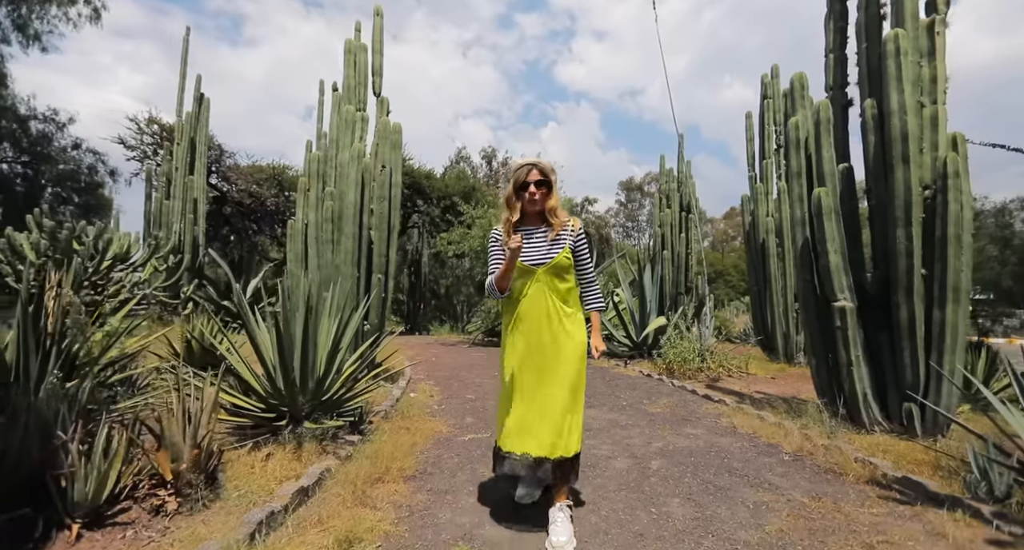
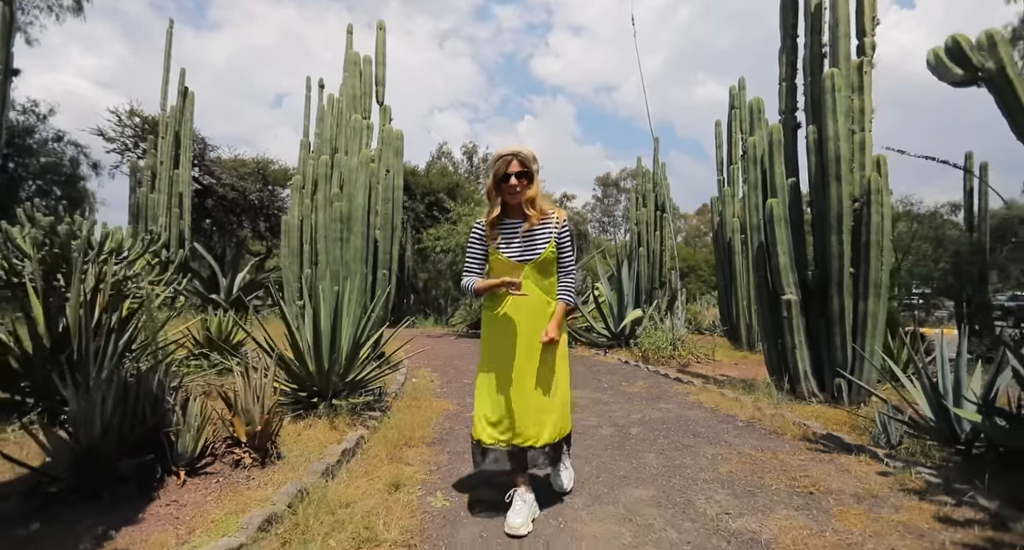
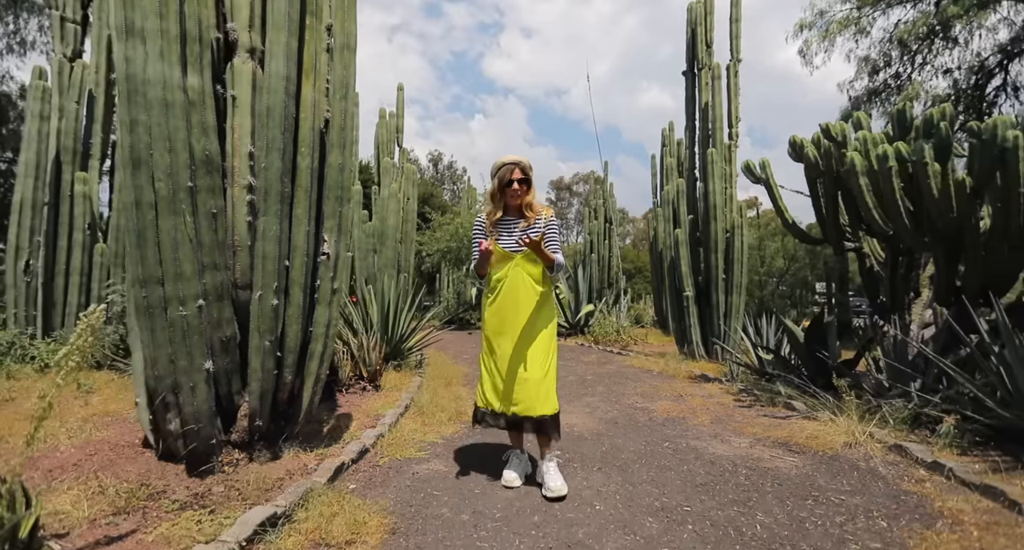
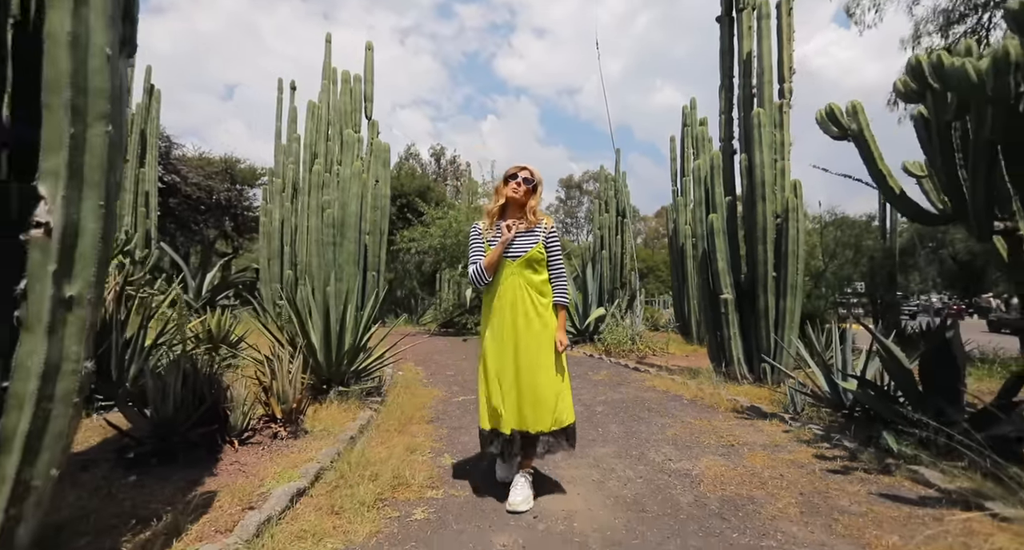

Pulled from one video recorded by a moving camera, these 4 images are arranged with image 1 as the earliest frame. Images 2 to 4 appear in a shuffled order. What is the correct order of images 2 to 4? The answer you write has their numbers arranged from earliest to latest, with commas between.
2, 4, 3
